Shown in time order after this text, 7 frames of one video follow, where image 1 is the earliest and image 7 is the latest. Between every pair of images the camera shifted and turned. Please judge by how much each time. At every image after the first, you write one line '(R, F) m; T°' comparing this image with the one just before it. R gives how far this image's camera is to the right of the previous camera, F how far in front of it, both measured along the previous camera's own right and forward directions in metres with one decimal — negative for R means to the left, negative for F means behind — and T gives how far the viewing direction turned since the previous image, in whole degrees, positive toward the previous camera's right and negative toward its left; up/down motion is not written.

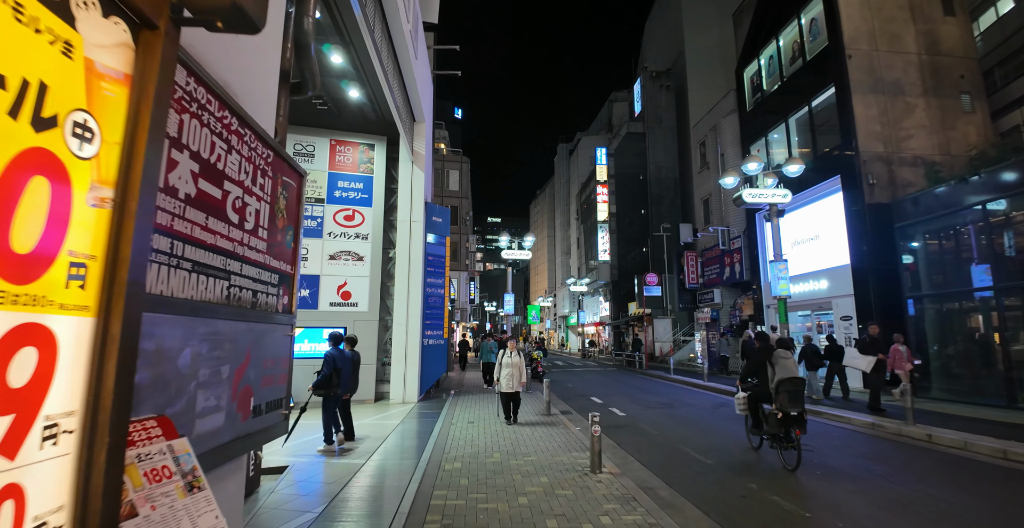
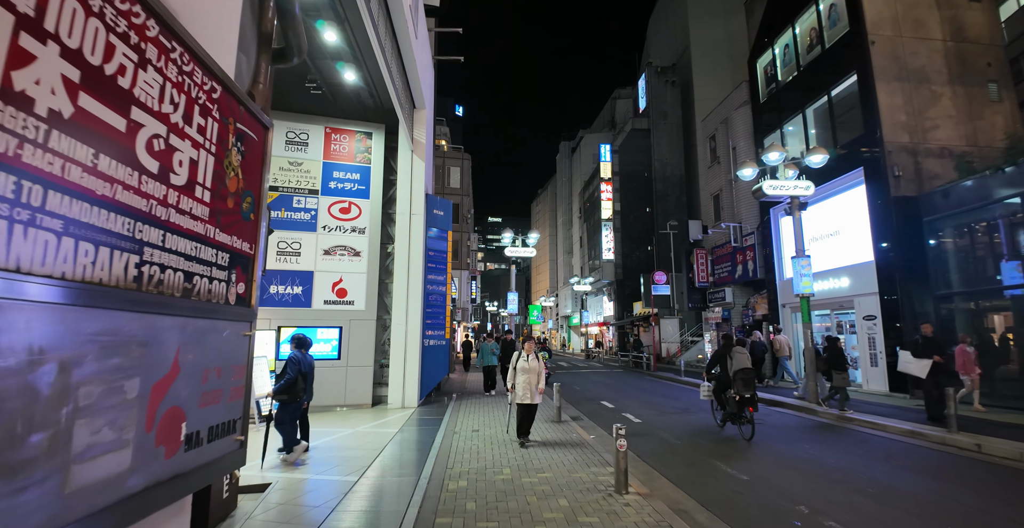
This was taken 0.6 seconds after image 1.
(-0.2, +0.8) m; 0°
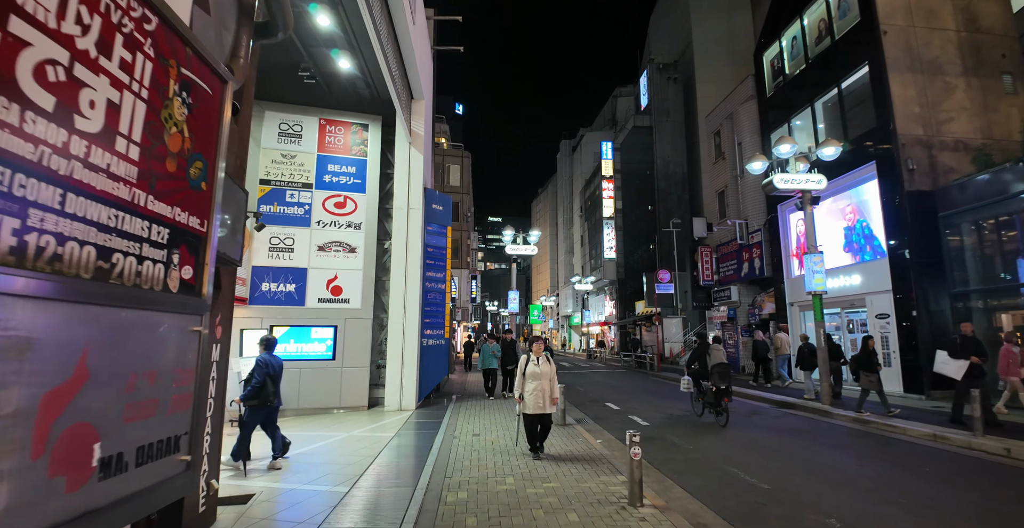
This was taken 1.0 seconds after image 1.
(0.0, +0.5) m; 0°
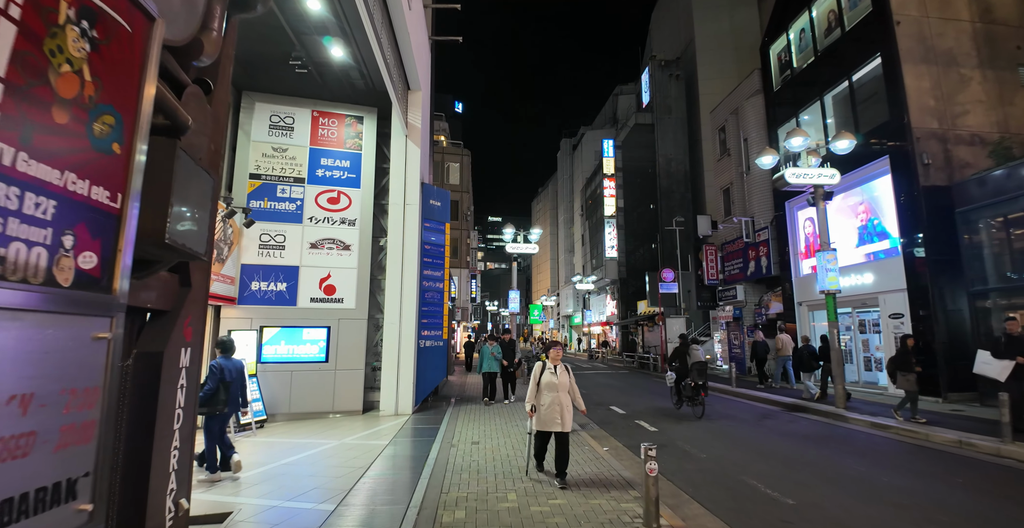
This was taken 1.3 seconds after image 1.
(0.0, +0.5) m; 0°
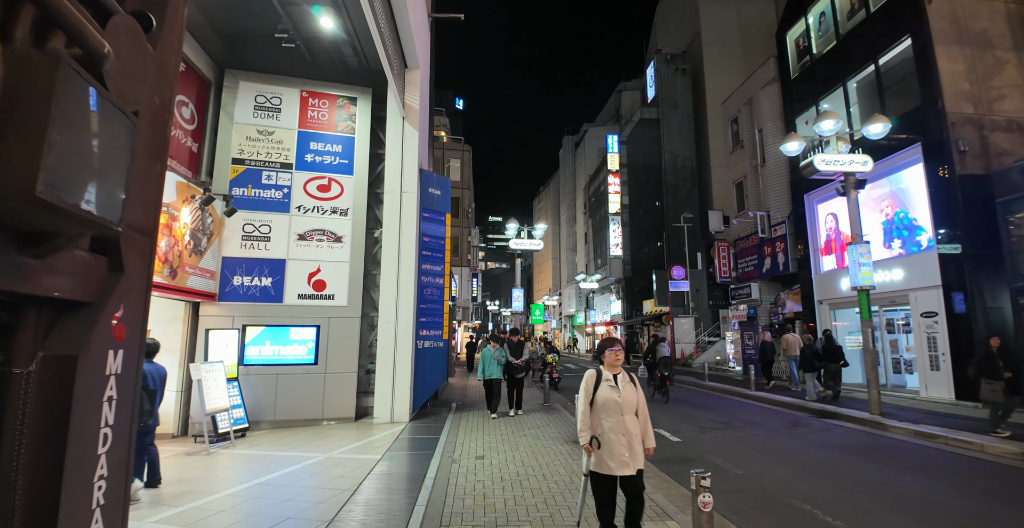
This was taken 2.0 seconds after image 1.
(-0.1, +1.0) m; 0°
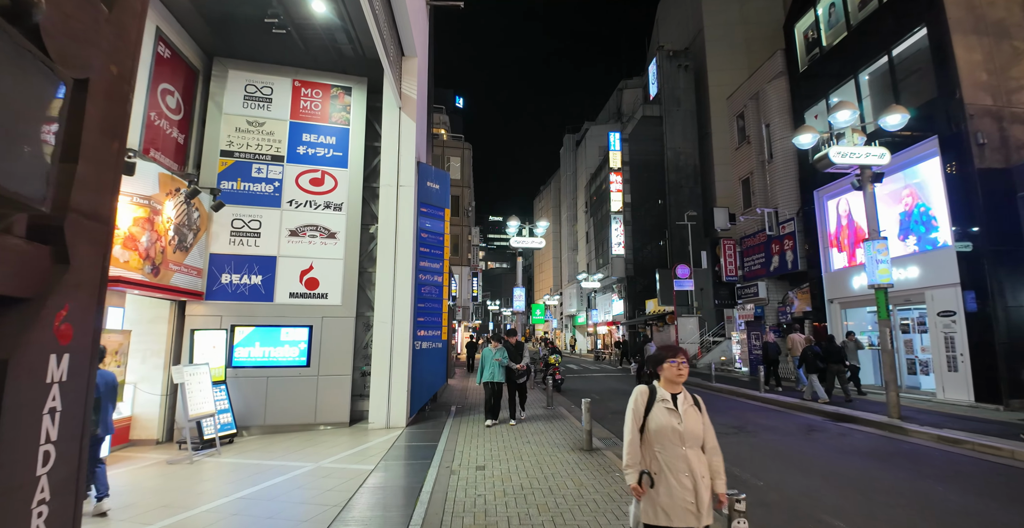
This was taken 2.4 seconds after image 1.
(0.0, +0.5) m; 0°
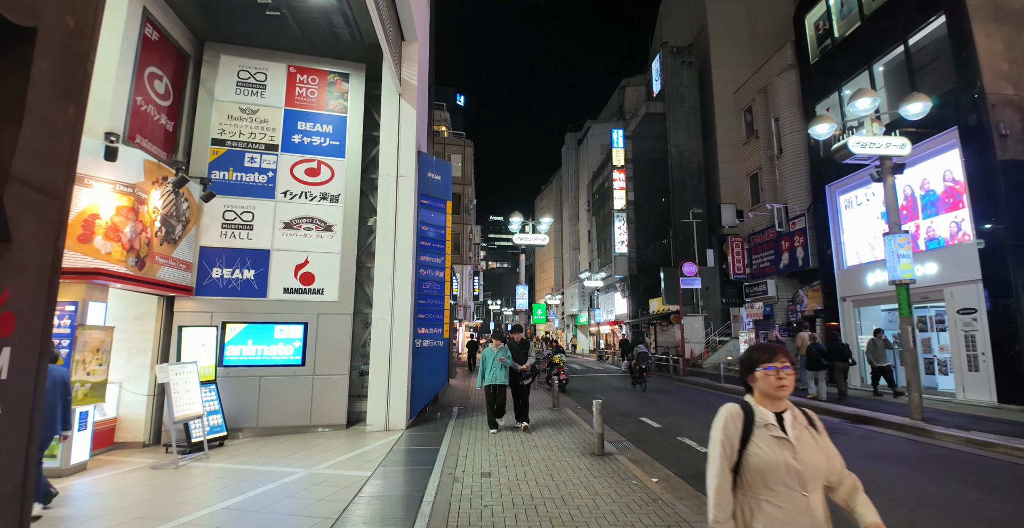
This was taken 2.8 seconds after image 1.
(-0.1, +0.5) m; 0°
